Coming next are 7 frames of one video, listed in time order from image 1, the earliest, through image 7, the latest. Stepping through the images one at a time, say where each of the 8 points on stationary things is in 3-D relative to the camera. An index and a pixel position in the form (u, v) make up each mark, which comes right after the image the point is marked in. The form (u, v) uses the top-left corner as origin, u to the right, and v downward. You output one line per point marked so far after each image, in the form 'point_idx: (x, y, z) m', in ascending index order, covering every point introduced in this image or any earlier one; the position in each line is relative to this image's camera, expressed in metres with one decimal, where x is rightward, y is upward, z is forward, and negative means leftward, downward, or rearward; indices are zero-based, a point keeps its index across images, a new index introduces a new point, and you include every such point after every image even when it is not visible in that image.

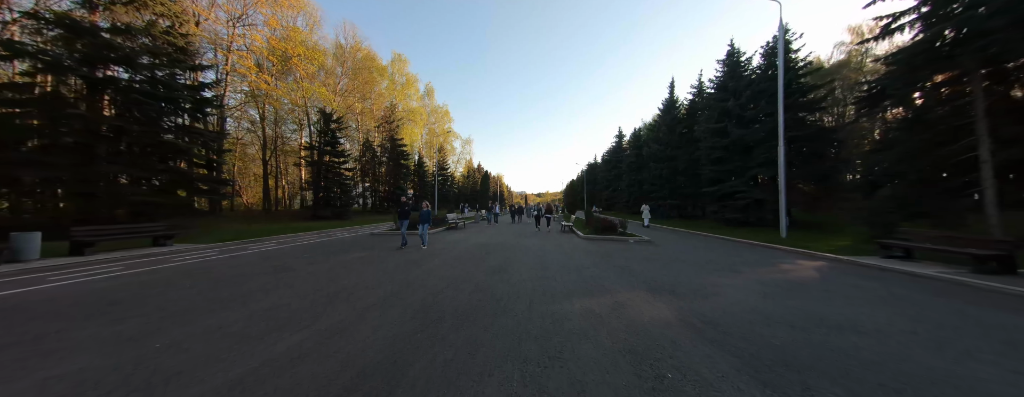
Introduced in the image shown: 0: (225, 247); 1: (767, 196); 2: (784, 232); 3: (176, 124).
0: (-13.9, -2.4, +12.1) m
1: (+19.2, +0.3, +18.7) m
2: (+15.0, -1.8, +13.7) m
3: (-20.3, +4.5, +15.1) m
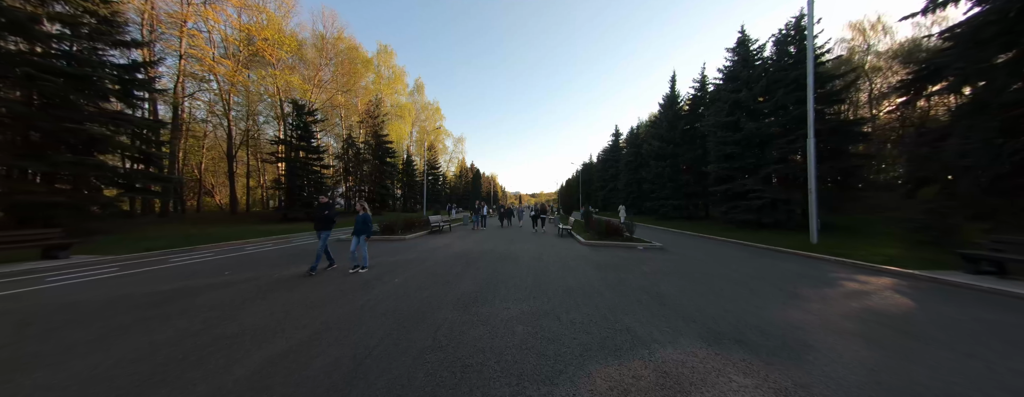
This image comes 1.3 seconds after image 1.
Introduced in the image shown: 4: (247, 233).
0: (-14.4, -2.4, +9.7) m
1: (+18.7, +0.3, +17.0) m
2: (+14.5, -1.8, +11.9) m
3: (-20.8, +4.5, +12.6) m
4: (-19.8, -2.6, +18.5) m
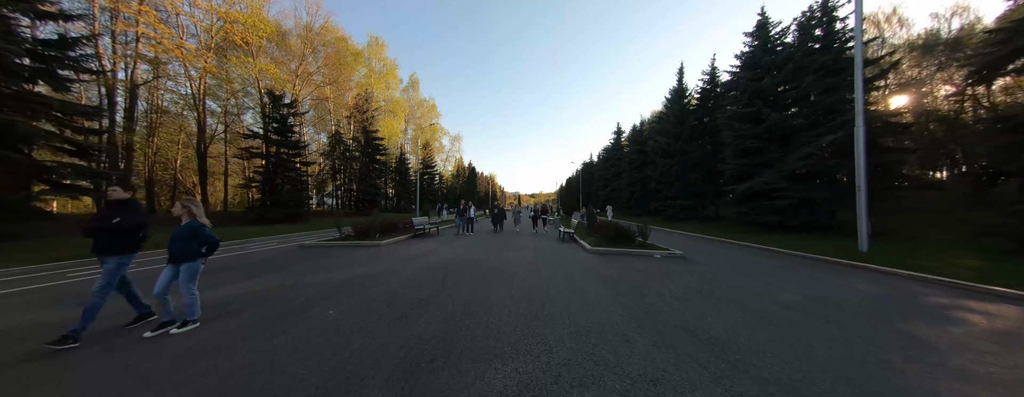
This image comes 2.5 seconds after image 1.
0: (-14.7, -2.3, +7.8) m
1: (+18.4, +0.3, +15.2) m
2: (+14.2, -1.7, +10.0) m
3: (-21.0, +4.5, +10.7) m
4: (-20.2, -2.5, +16.5) m
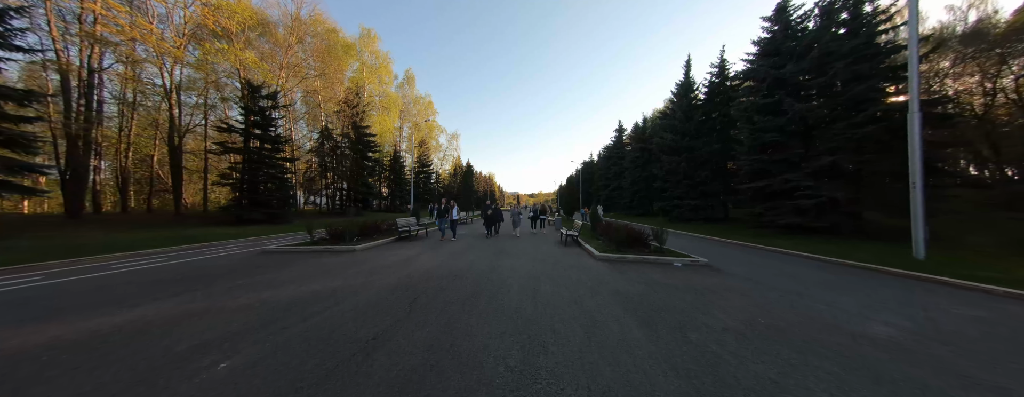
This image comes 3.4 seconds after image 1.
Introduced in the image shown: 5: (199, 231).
0: (-14.8, -2.2, +6.2) m
1: (+18.2, +0.4, +13.7) m
2: (+14.0, -1.7, +8.6) m
3: (-21.2, +4.6, +9.1) m
4: (-20.4, -2.4, +14.9) m
5: (-22.2, -2.3, +17.7) m
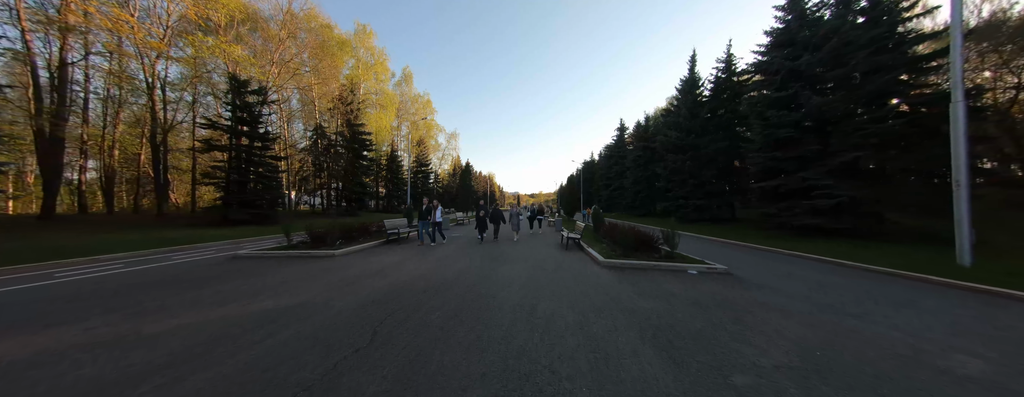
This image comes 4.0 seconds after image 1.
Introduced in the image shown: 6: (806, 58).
0: (-15.0, -2.2, +5.3) m
1: (+18.0, +0.4, +12.8) m
2: (+13.9, -1.7, +7.6) m
3: (-21.4, +4.6, +8.2) m
4: (-20.5, -2.4, +14.1) m
5: (-22.3, -2.3, +16.8) m
6: (+16.5, +7.9, +14.1) m
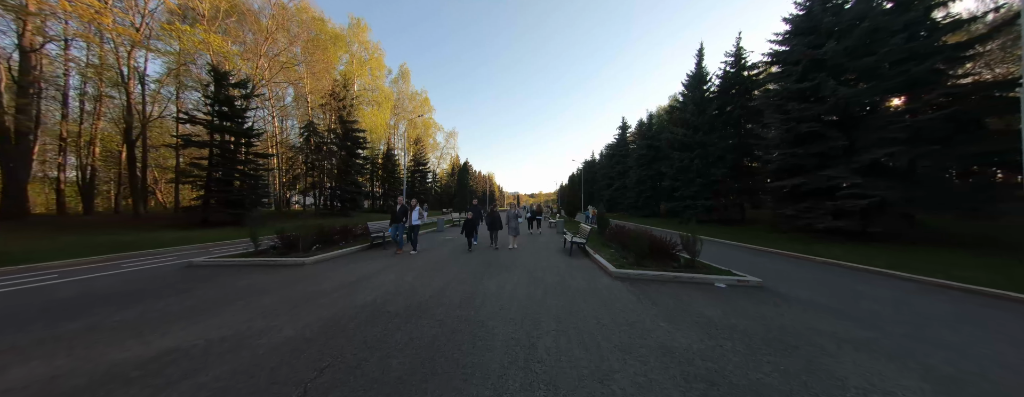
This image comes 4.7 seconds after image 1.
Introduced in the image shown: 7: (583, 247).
0: (-15.1, -2.2, +4.2) m
1: (+17.9, +0.3, +11.6) m
2: (+13.8, -1.7, +6.5) m
3: (-21.5, +4.6, +7.1) m
4: (-20.6, -2.4, +12.9) m
5: (-22.4, -2.3, +15.7) m
6: (+16.4, +7.9, +12.9) m
7: (+3.1, -2.1, +10.9) m
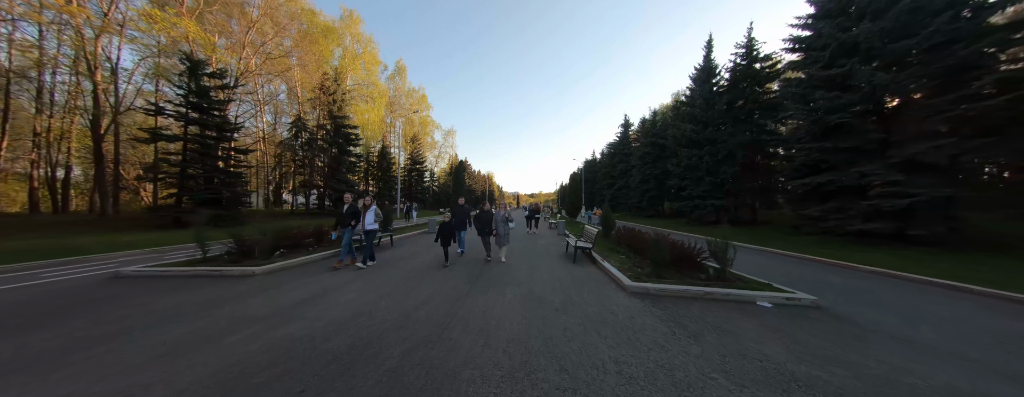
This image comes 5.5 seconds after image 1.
0: (-15.2, -2.1, +2.9) m
1: (+17.8, +0.4, +10.3) m
2: (+13.6, -1.7, +5.2) m
3: (-21.6, +4.7, +5.8) m
4: (-20.8, -2.3, +11.6) m
5: (-22.6, -2.2, +14.4) m
6: (+16.3, +7.9, +11.6) m
7: (+2.9, -2.0, +9.6) m
